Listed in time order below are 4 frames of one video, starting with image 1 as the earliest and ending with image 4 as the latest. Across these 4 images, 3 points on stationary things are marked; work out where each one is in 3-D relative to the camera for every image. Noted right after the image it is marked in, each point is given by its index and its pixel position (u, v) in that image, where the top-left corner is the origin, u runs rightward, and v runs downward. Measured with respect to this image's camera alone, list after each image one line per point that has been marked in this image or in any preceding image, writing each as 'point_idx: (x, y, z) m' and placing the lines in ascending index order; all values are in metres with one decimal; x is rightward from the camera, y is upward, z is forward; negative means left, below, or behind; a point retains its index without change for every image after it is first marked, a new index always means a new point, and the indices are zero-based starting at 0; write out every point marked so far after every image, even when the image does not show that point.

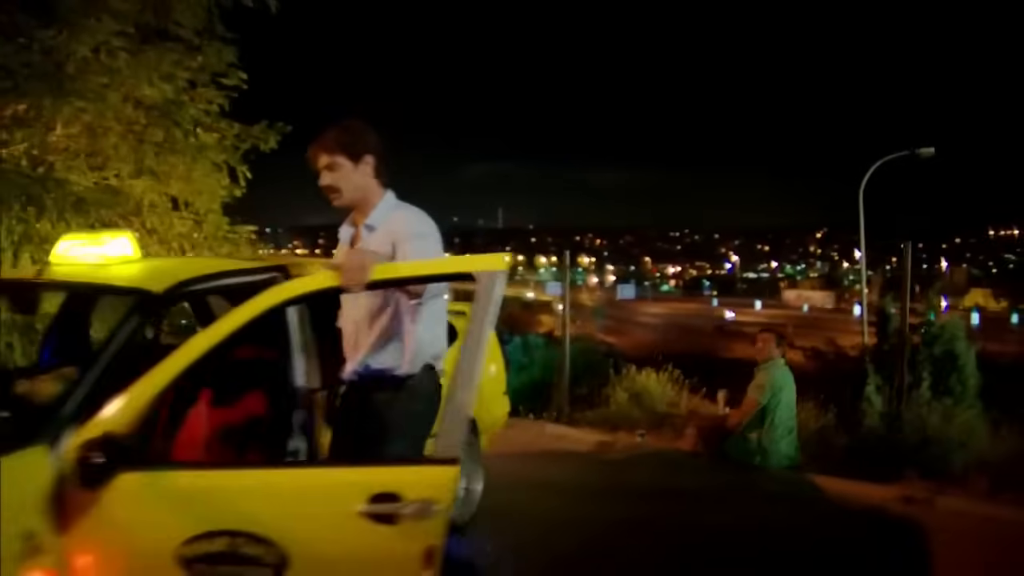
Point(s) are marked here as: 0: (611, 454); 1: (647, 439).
0: (+0.8, -1.2, +7.5) m
1: (+1.1, -1.2, +8.0) m
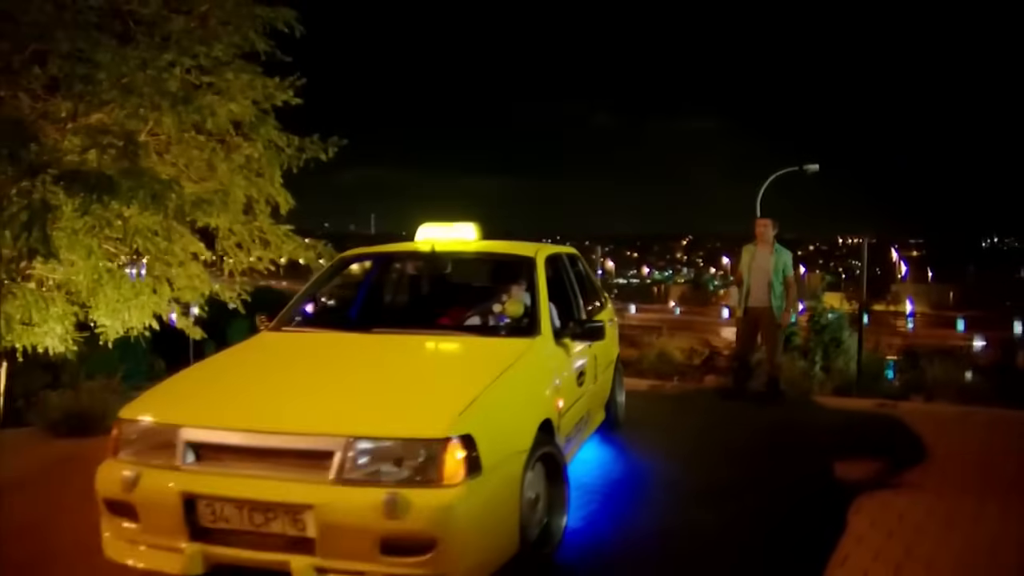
0: (+1.5, -1.0, +10.1) m
1: (+1.8, -1.0, +10.6) m
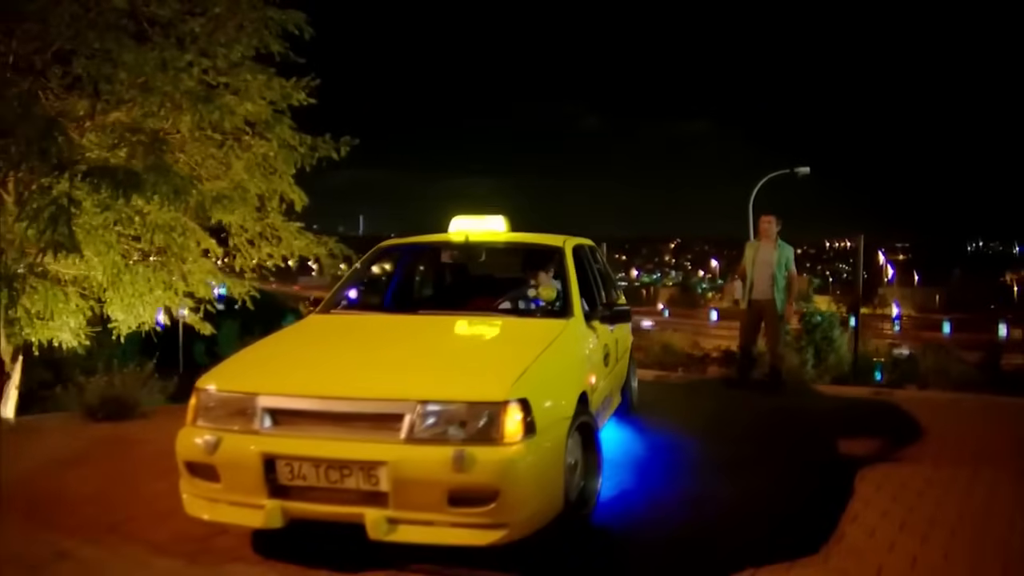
0: (+1.7, -1.0, +10.5) m
1: (+1.9, -0.9, +11.1) m
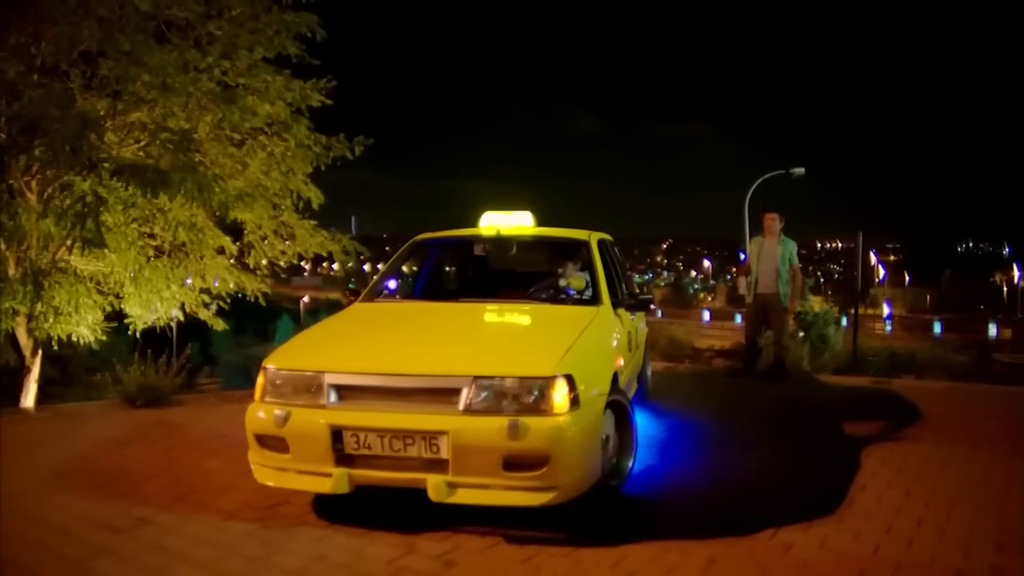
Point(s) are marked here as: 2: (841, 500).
0: (+1.8, -0.9, +11.0) m
1: (+2.0, -0.9, +11.5) m
2: (+1.7, -1.1, +5.3) m
